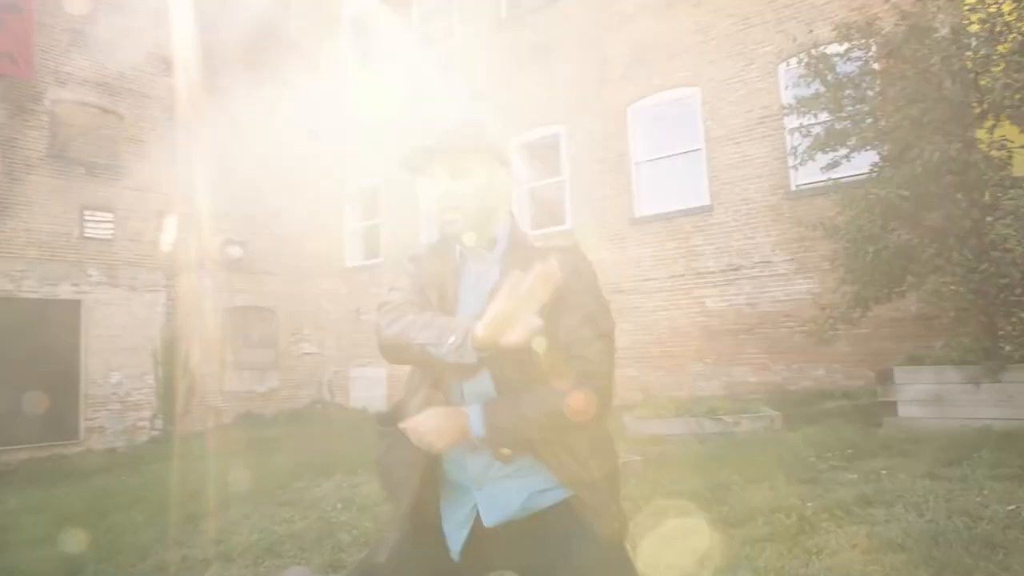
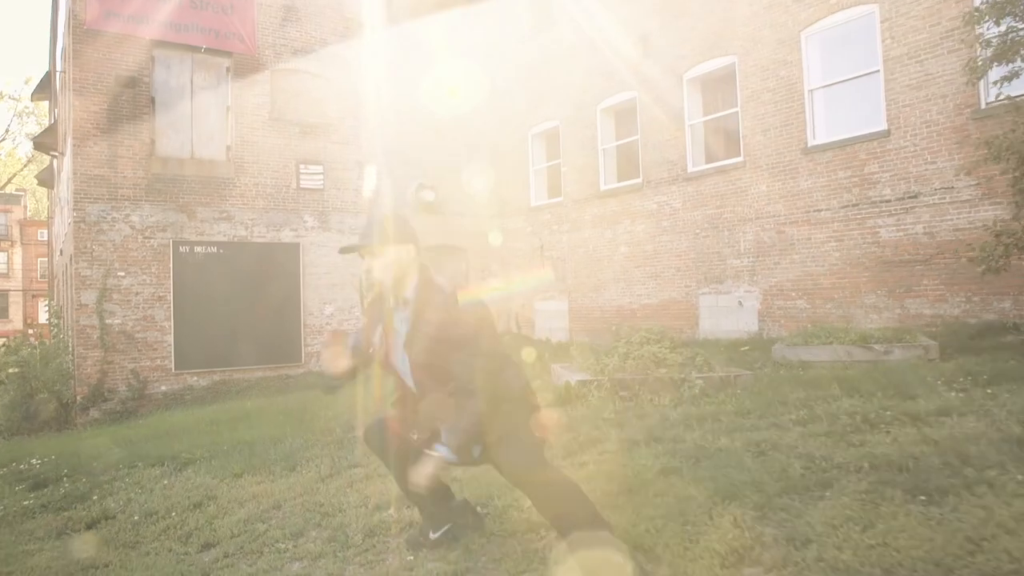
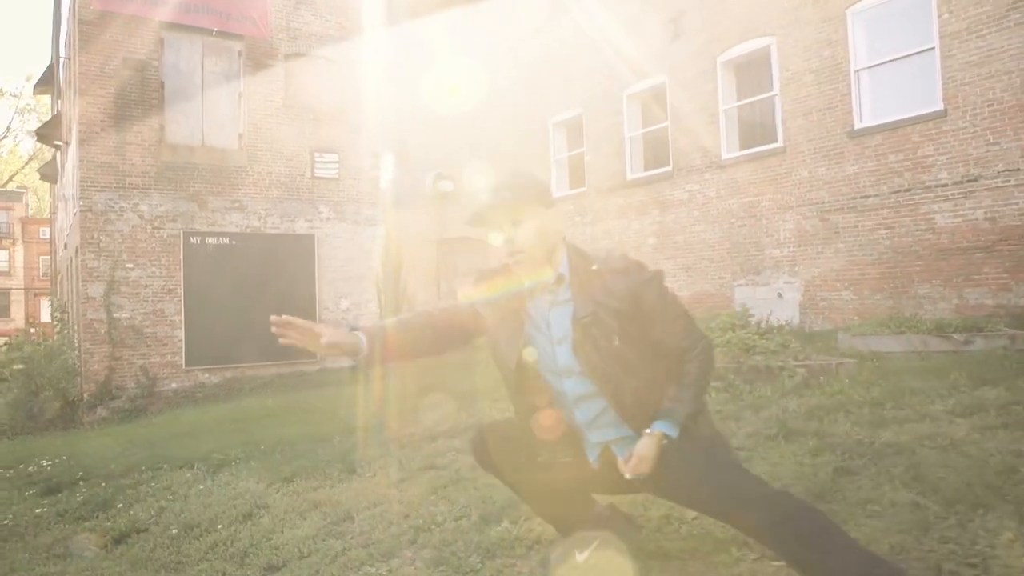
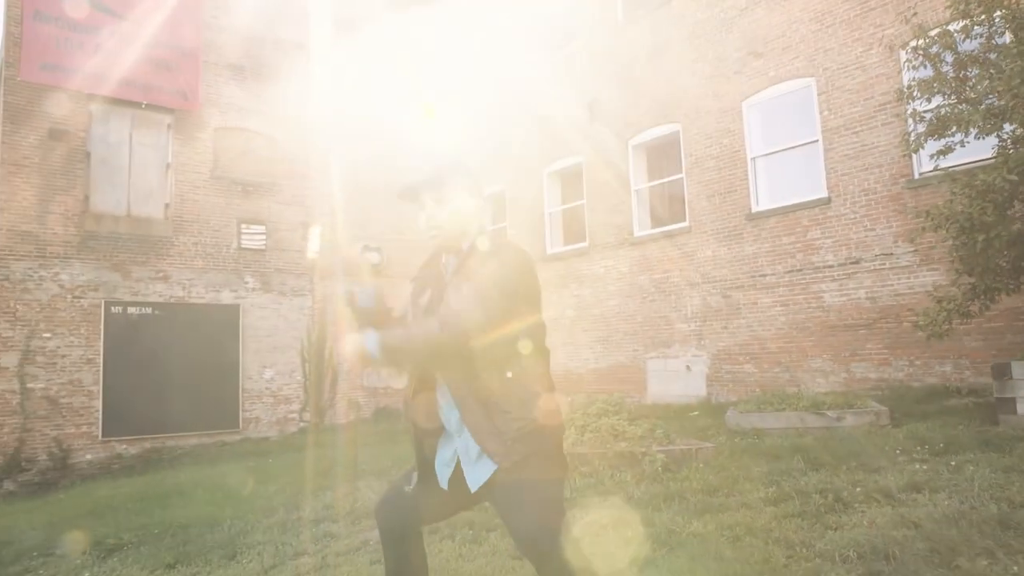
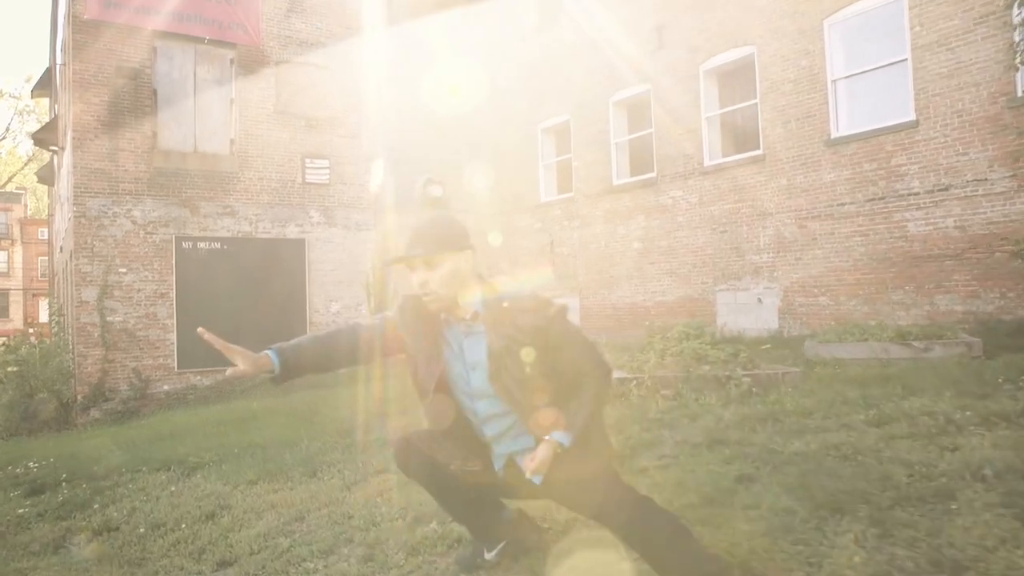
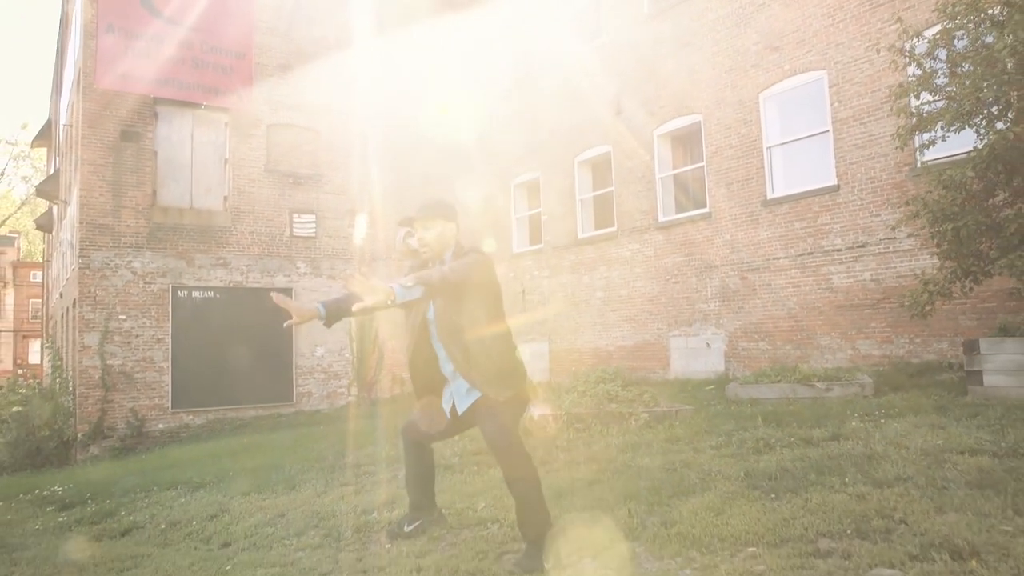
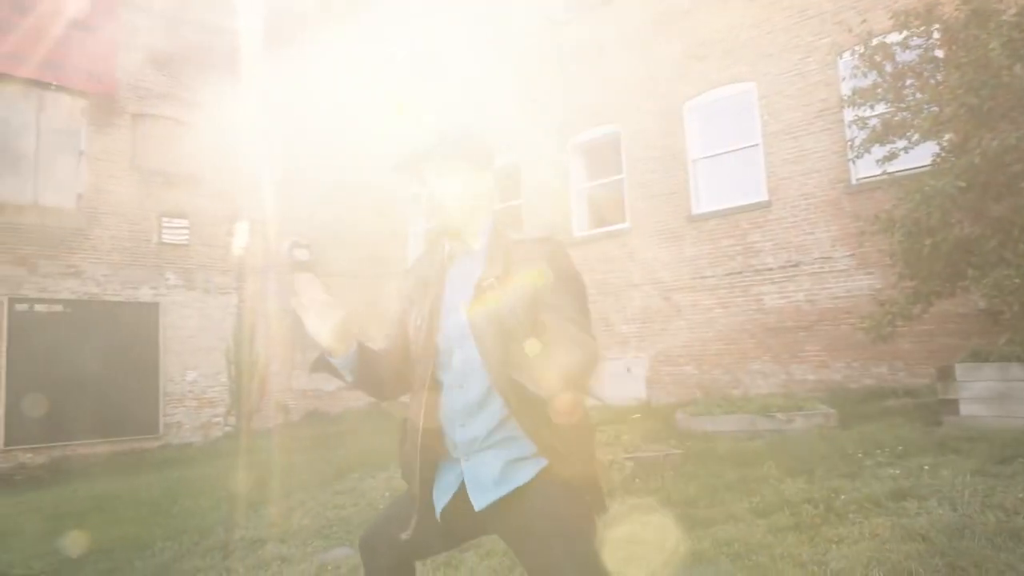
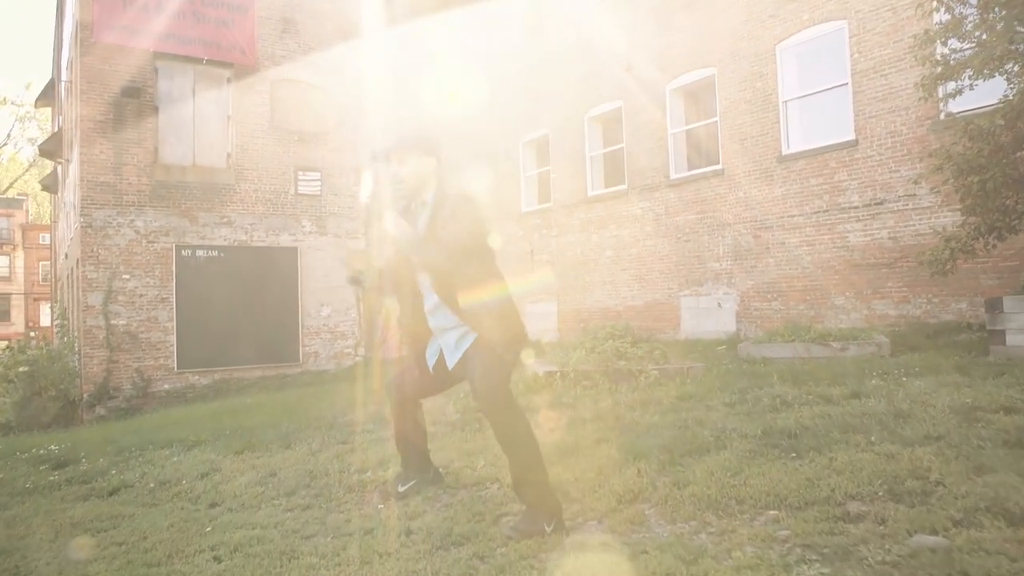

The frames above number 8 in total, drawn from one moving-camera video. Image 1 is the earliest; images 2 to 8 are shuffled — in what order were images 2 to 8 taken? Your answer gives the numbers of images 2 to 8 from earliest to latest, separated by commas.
7, 4, 6, 8, 2, 5, 3
